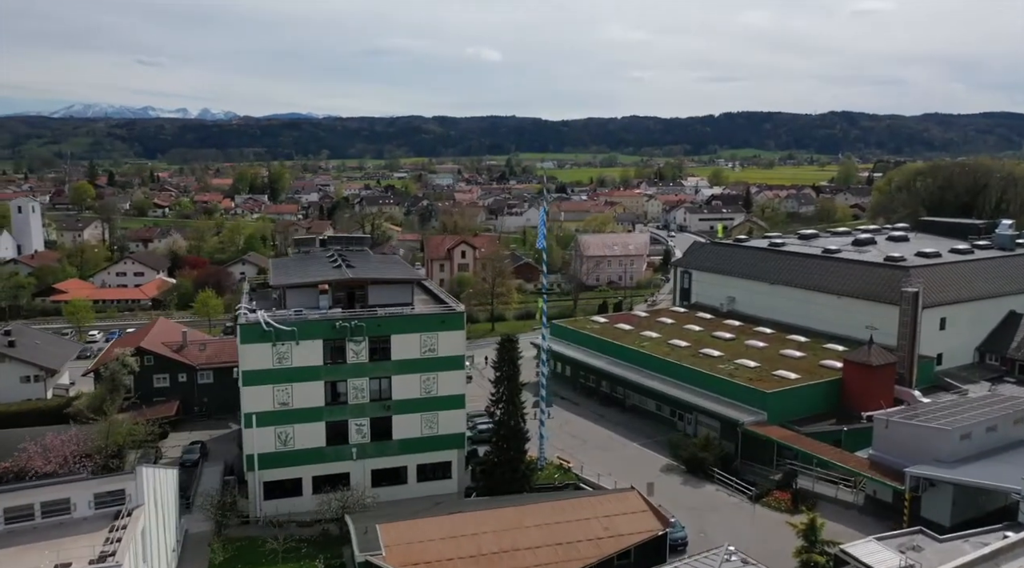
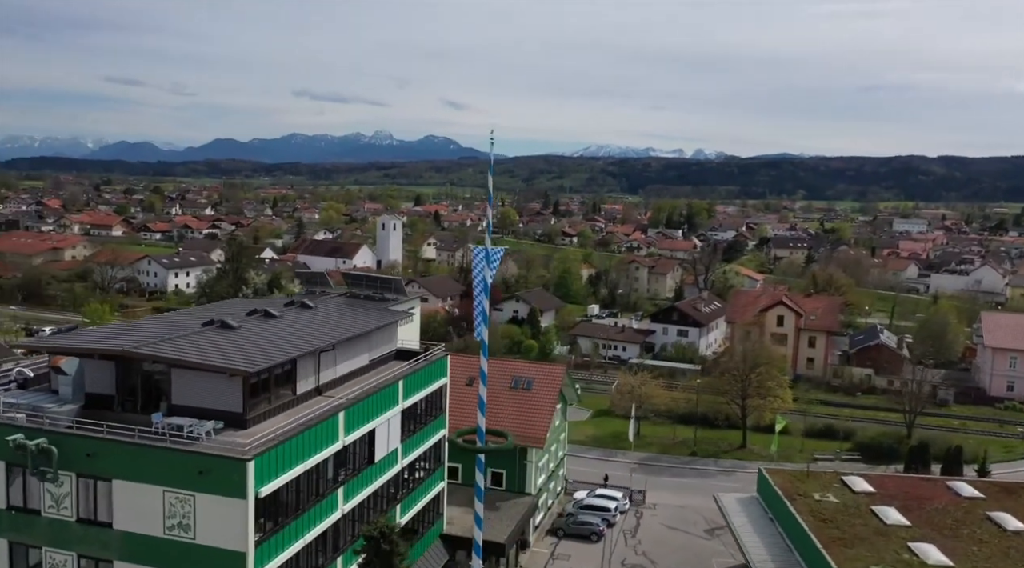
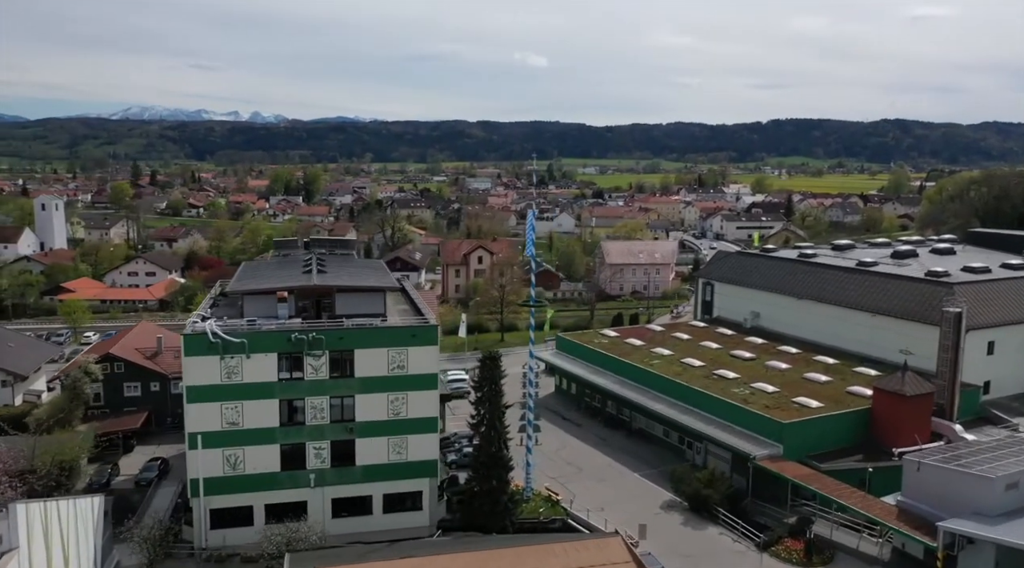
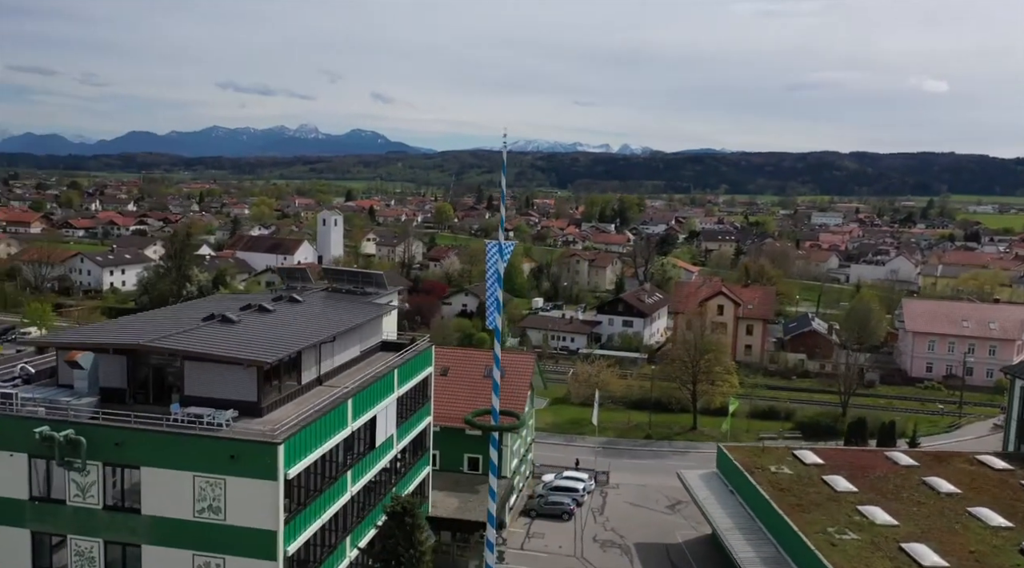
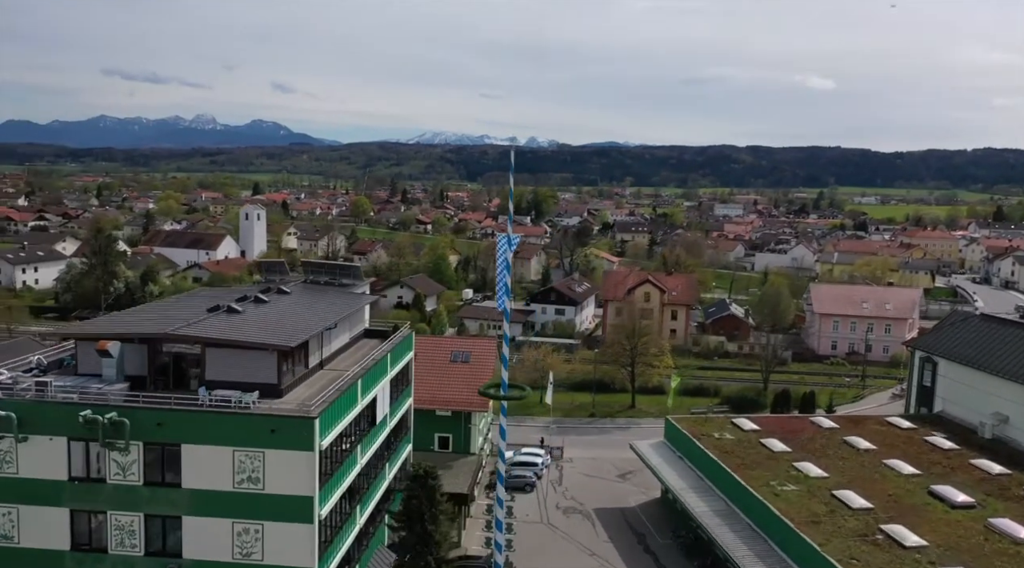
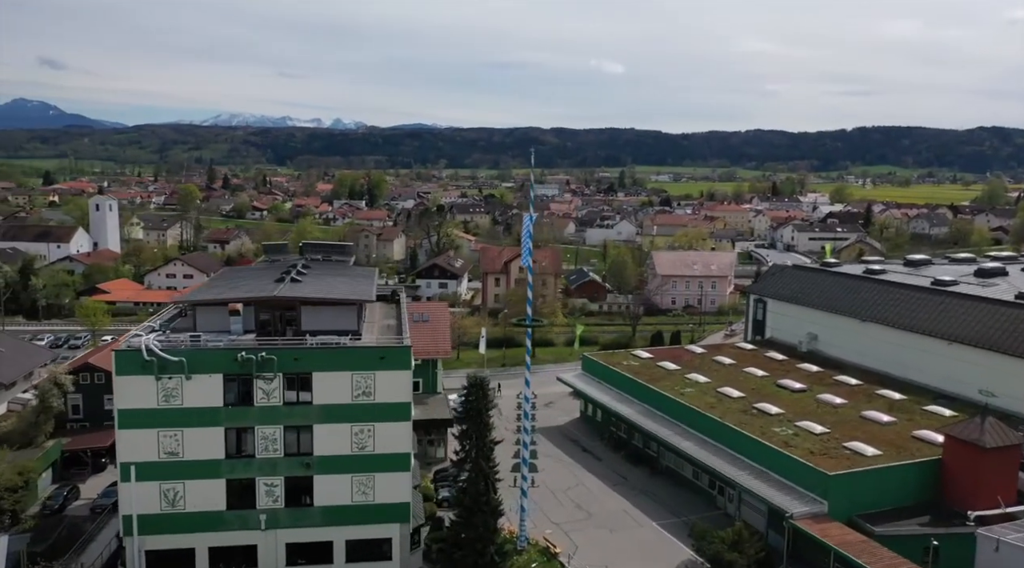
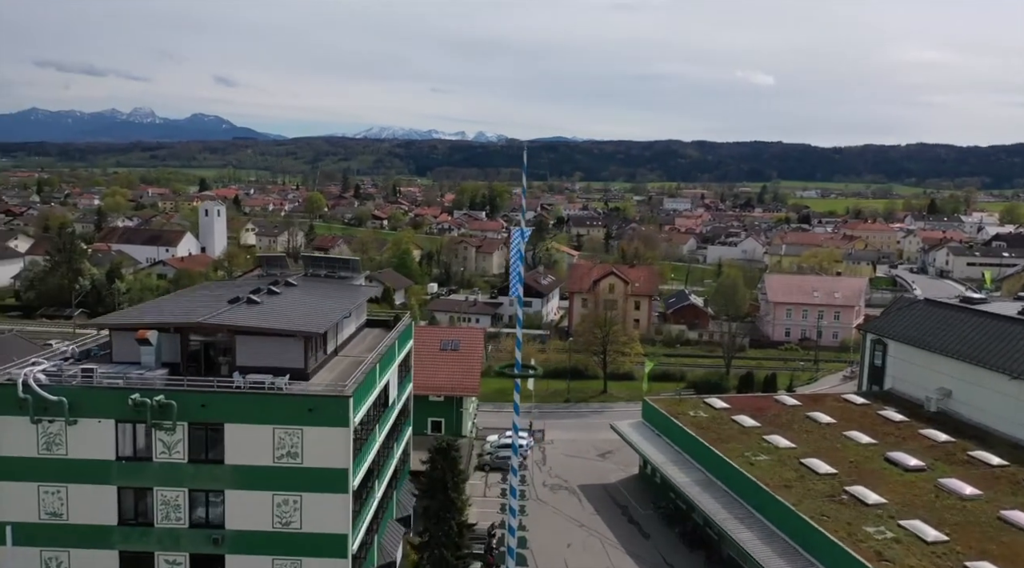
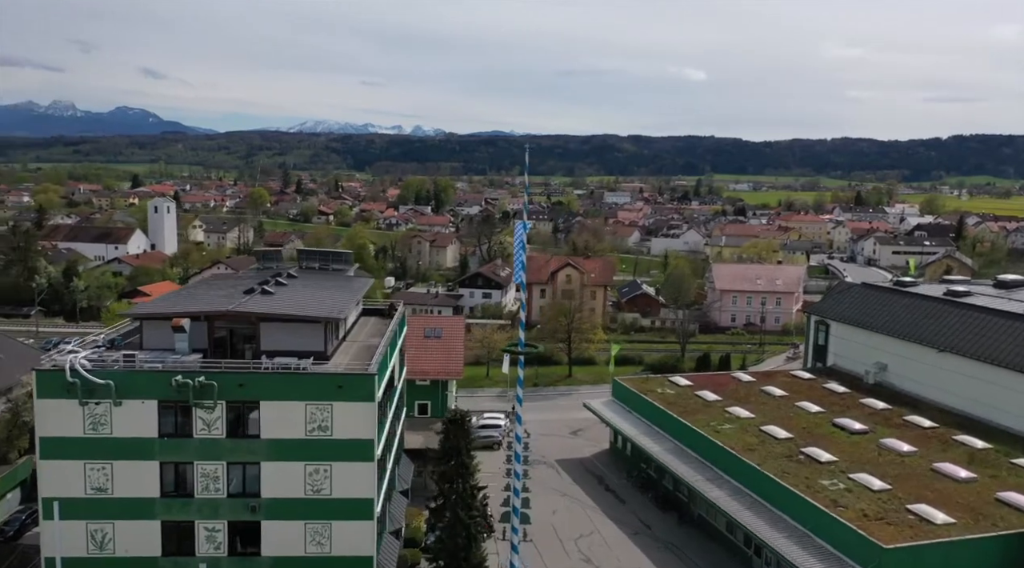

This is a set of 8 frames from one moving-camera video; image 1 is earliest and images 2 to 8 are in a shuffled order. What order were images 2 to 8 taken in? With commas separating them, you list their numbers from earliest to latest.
3, 6, 8, 7, 5, 4, 2
